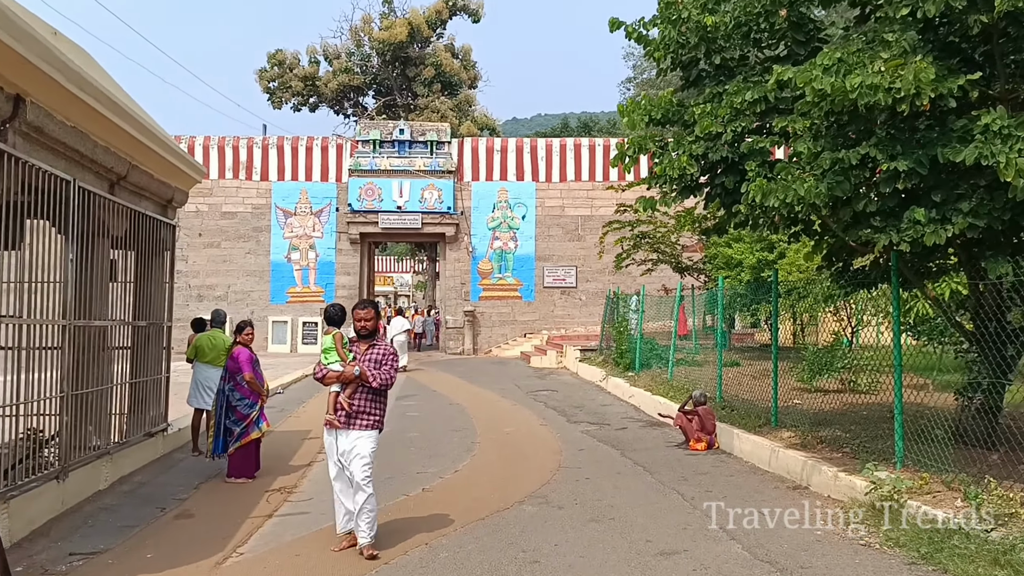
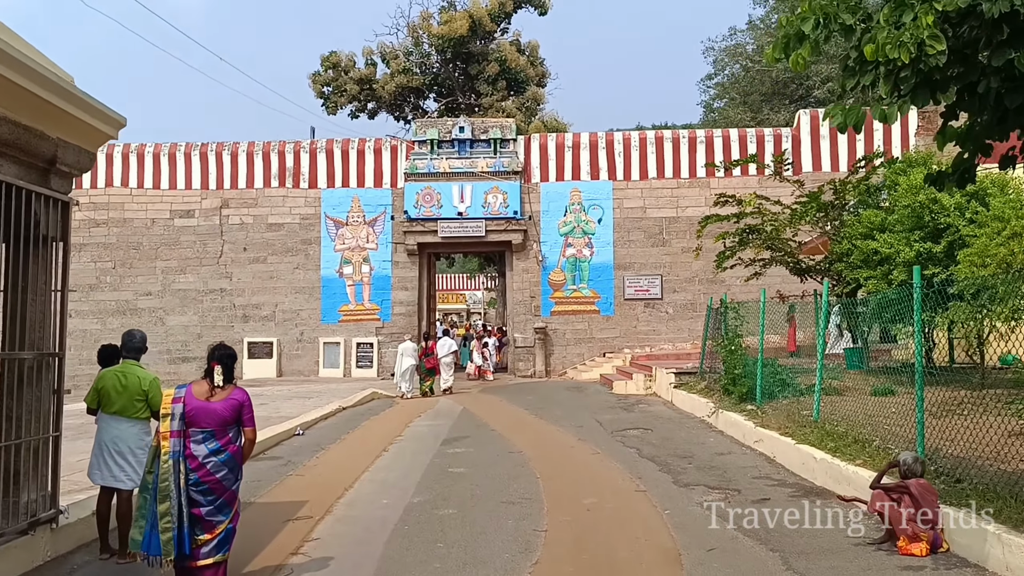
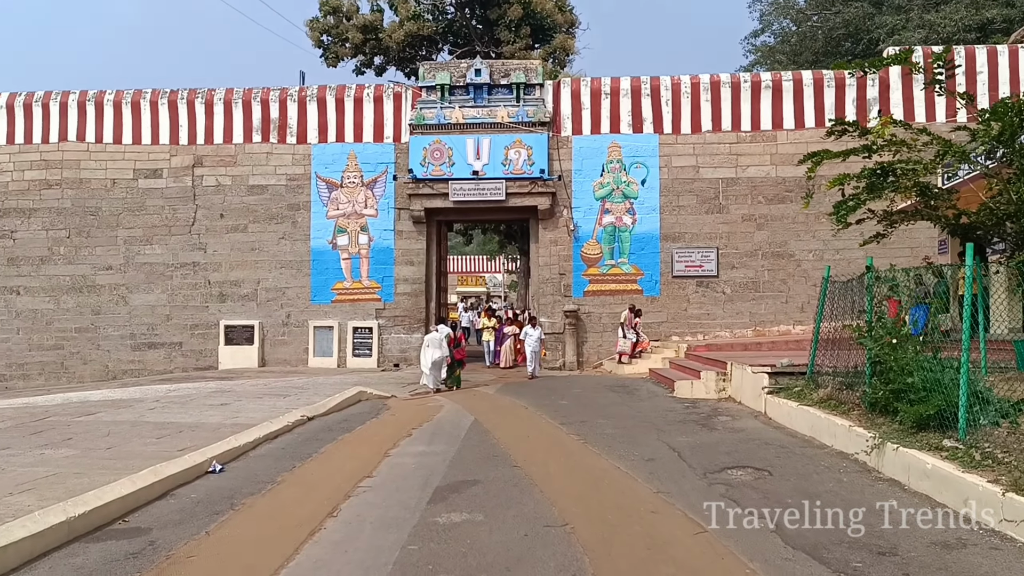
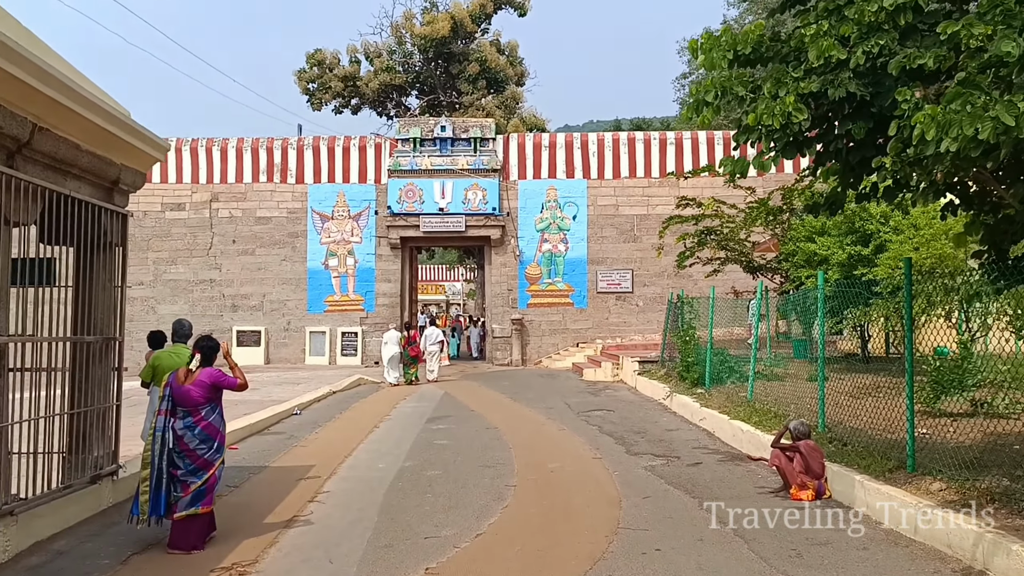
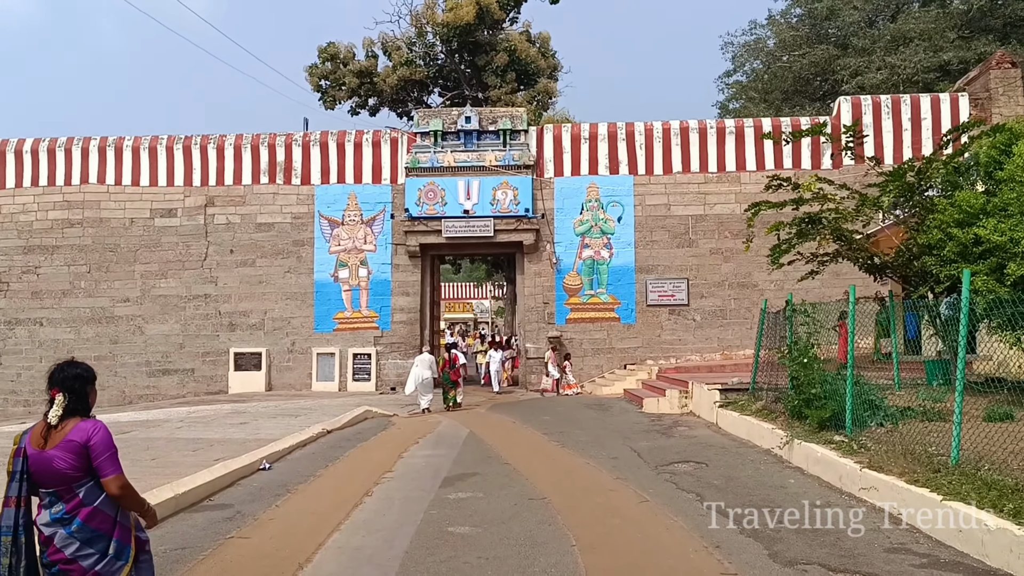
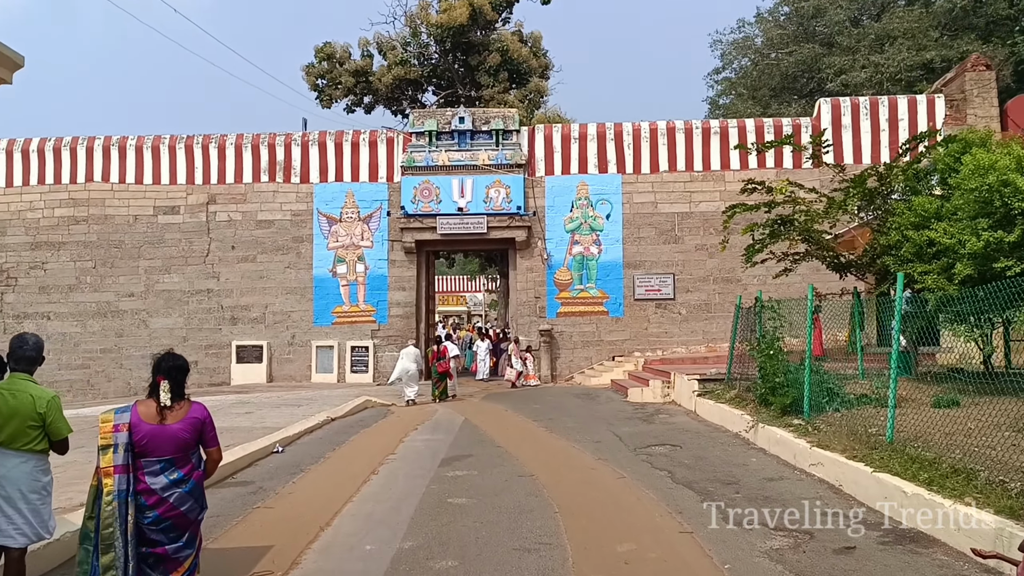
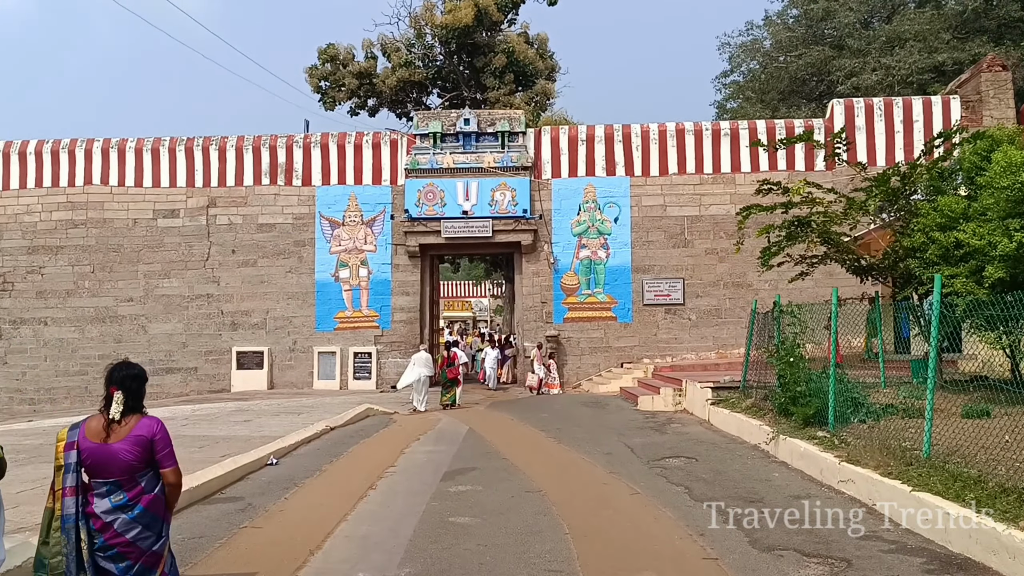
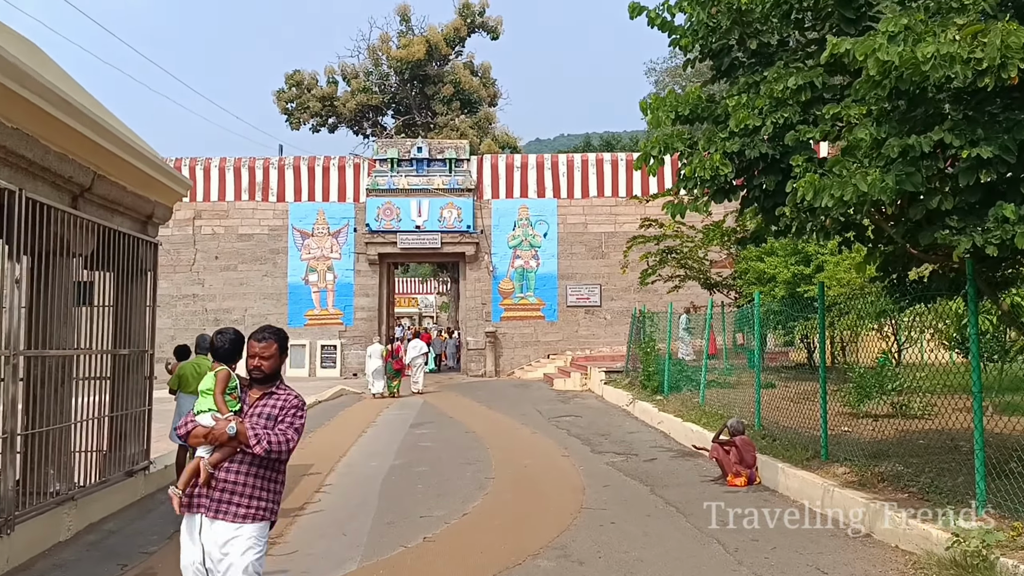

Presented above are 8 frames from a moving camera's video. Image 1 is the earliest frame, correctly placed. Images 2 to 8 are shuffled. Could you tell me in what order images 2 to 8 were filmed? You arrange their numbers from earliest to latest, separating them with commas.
8, 4, 2, 6, 7, 5, 3
